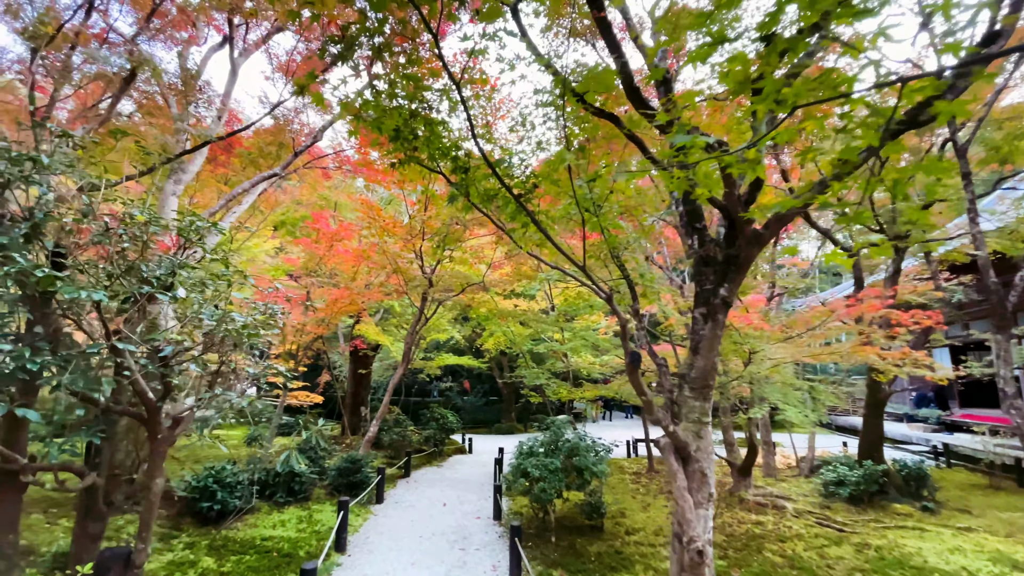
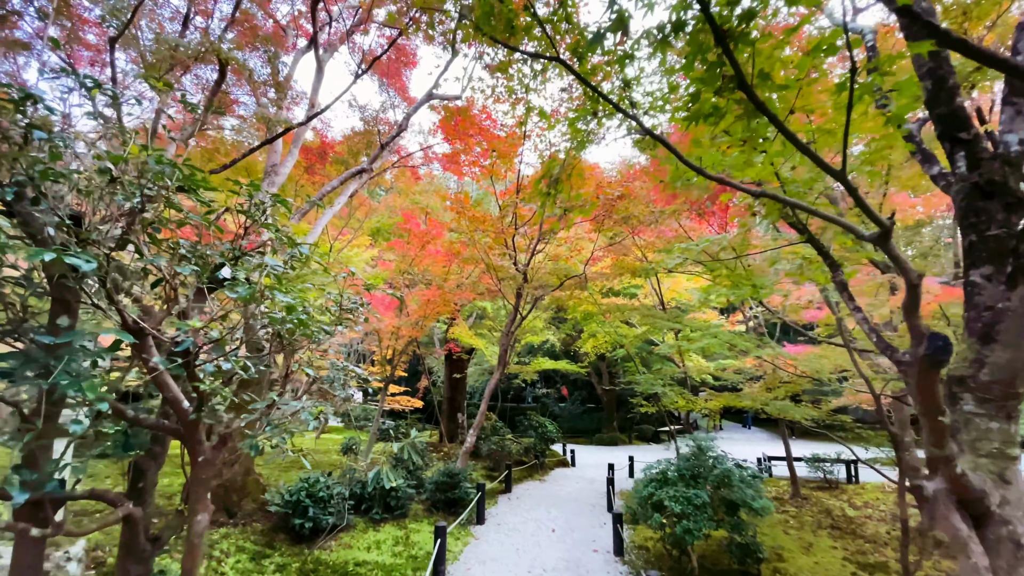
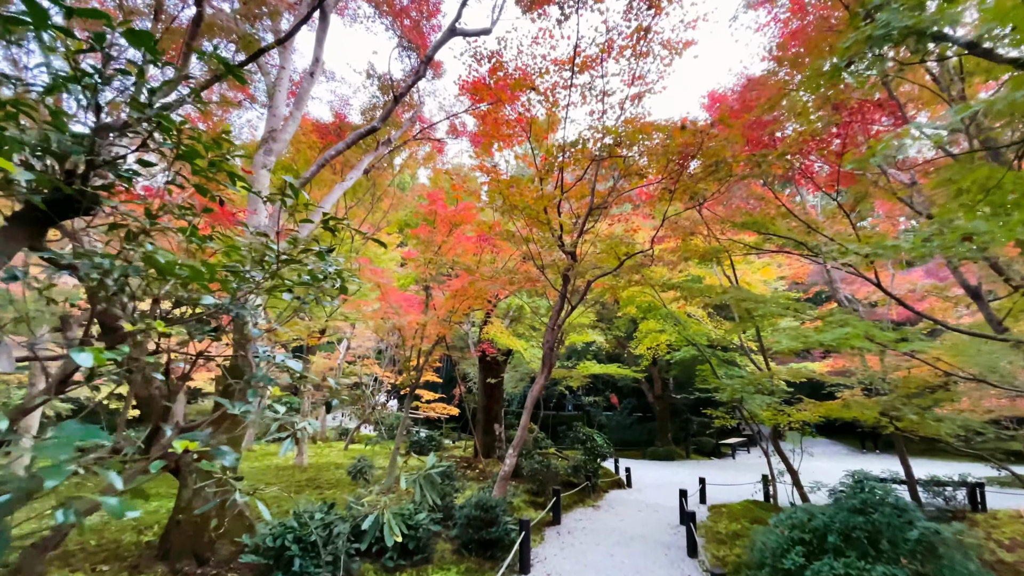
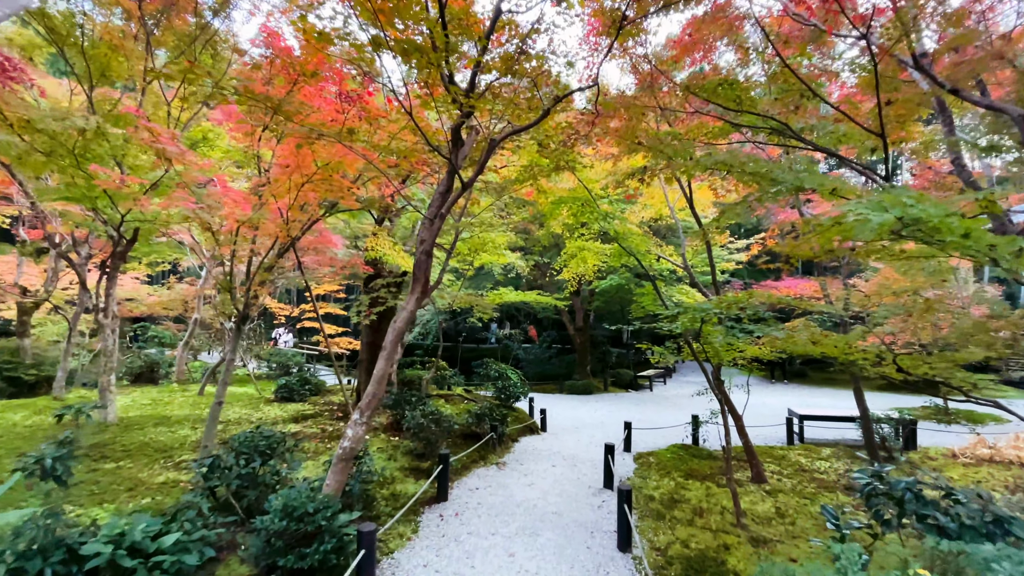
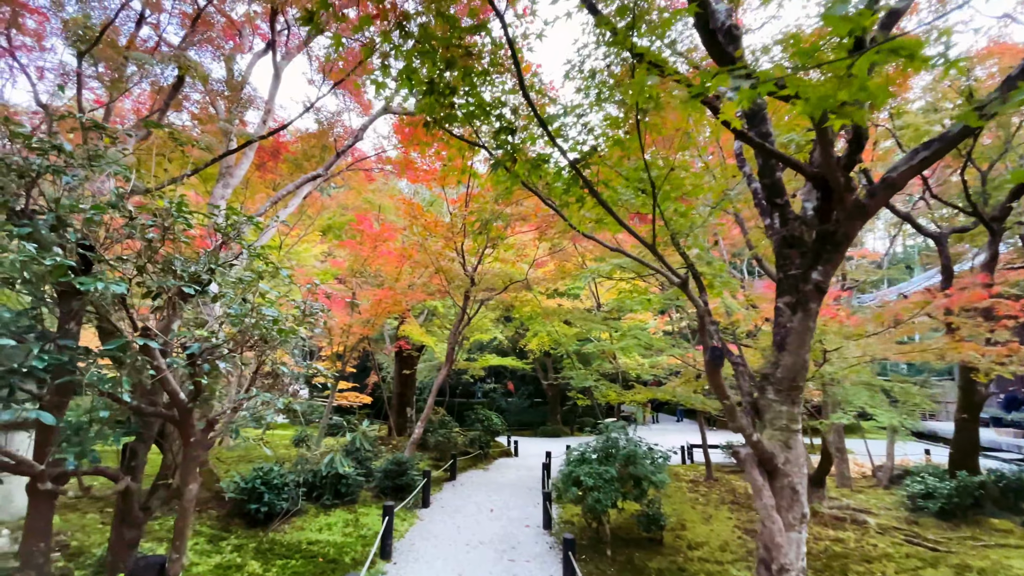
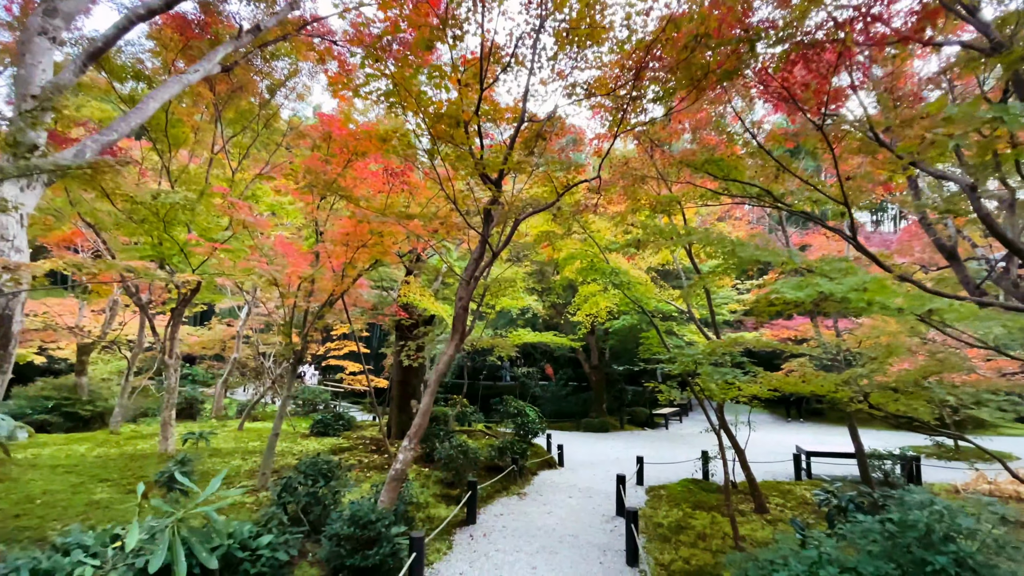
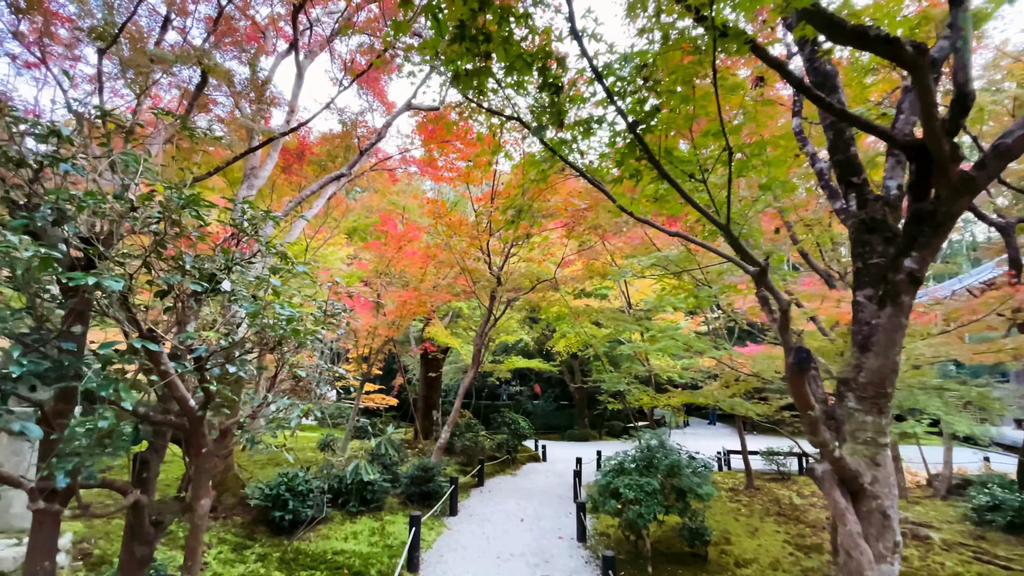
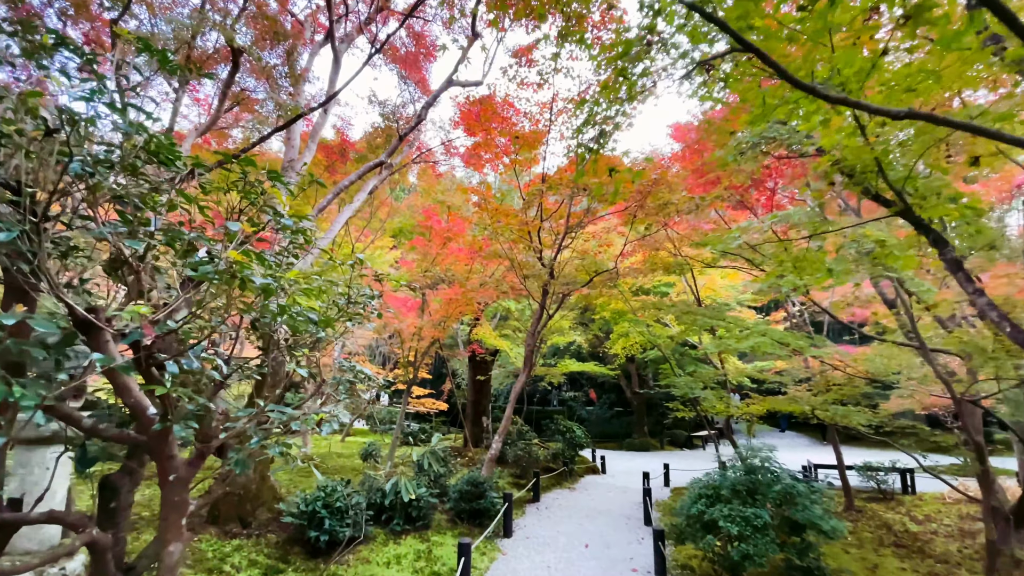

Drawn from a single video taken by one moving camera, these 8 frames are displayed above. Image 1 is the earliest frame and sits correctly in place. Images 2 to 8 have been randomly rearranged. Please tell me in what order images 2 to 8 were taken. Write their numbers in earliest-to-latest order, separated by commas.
5, 7, 2, 8, 3, 6, 4
